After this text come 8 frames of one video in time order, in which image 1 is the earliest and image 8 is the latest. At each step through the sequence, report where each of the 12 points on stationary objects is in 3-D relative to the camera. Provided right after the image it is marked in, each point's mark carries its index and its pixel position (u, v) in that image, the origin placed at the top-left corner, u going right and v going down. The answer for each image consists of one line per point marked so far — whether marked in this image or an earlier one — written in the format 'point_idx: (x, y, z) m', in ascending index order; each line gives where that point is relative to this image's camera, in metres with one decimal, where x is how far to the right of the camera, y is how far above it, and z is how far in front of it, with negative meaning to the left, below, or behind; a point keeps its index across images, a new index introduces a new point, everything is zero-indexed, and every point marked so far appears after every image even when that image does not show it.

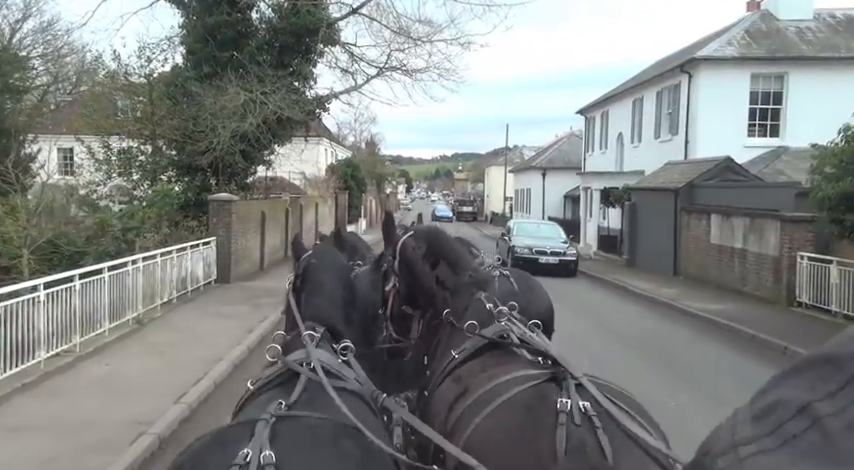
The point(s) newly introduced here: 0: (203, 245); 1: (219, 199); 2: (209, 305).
0: (-6.0, -0.3, +16.2) m
1: (-6.0, +1.0, +17.5) m
2: (-5.2, -1.7, +14.3) m
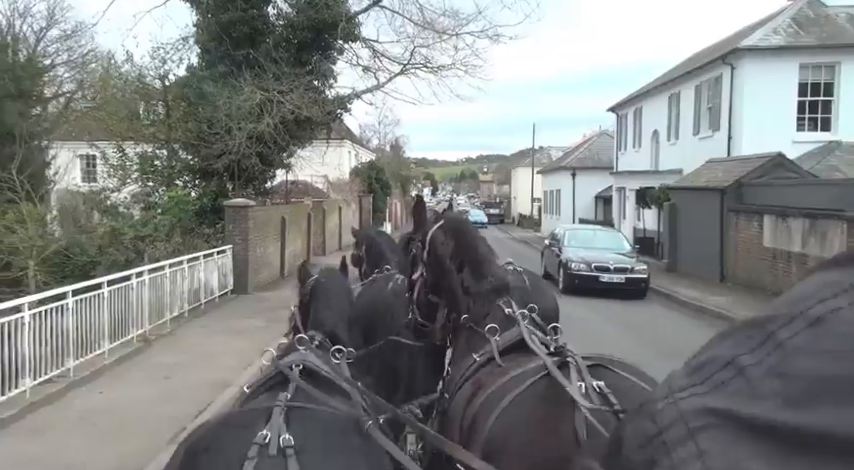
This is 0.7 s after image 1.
0: (-5.3, -0.5, +15.2) m
1: (-5.3, +0.8, +16.6) m
2: (-4.6, -1.8, +13.3) m
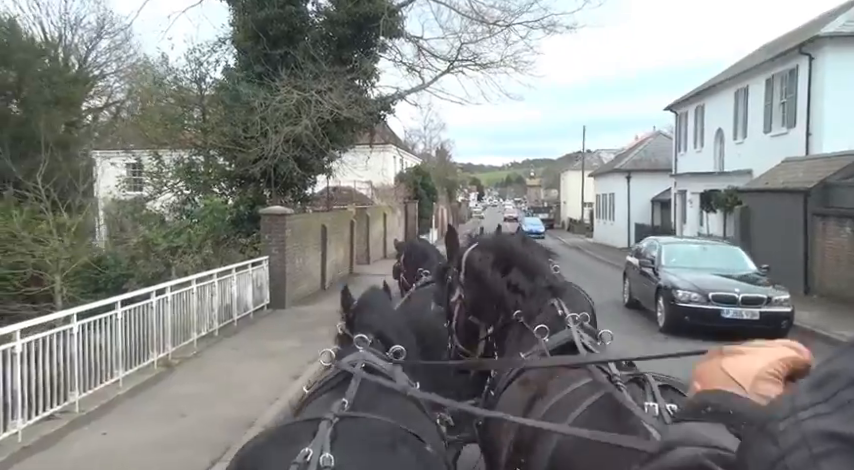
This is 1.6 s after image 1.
0: (-4.1, -0.7, +14.2) m
1: (-4.0, +0.5, +15.5) m
2: (-3.5, -2.1, +12.2) m
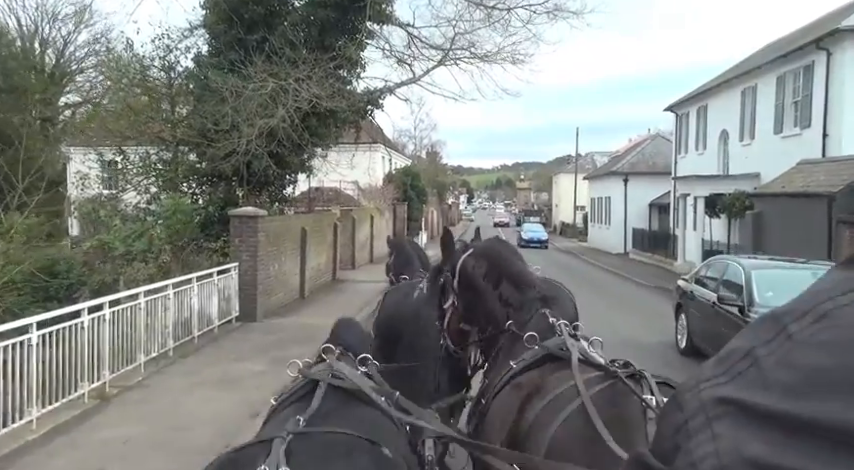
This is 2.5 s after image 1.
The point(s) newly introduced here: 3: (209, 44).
0: (-4.4, -0.8, +12.5) m
1: (-4.2, +0.4, +13.9) m
2: (-3.7, -2.2, +10.6) m
3: (-5.8, +5.1, +15.9) m
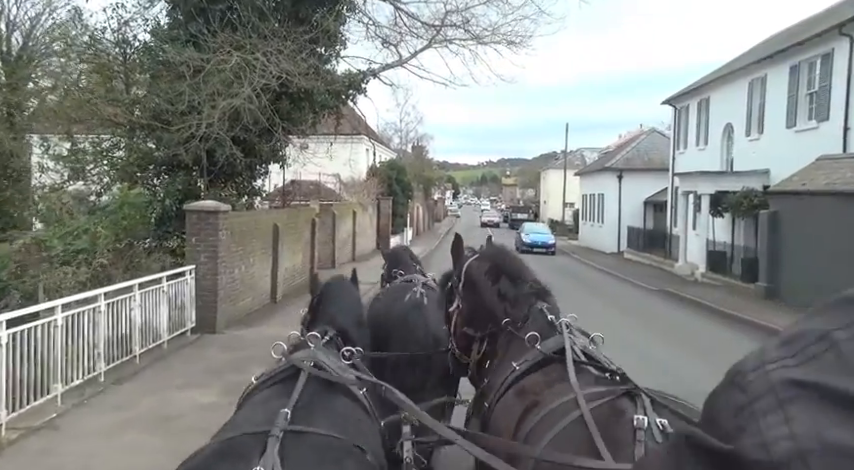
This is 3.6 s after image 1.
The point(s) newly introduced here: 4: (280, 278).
0: (-4.6, -0.8, +10.6) m
1: (-4.5, +0.5, +12.0) m
2: (-3.9, -2.2, +8.7) m
3: (-6.1, +5.1, +13.9) m
4: (-4.1, -1.2, +16.6) m
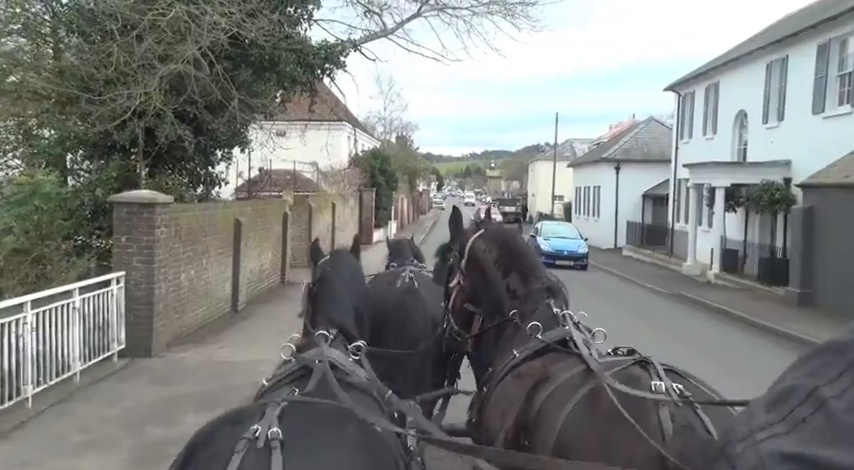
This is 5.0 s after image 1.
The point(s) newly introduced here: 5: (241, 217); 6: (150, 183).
0: (-4.7, -0.8, +8.2) m
1: (-4.6, +0.5, +9.5) m
2: (-4.0, -2.2, +6.3) m
3: (-6.2, +5.2, +11.3) m
4: (-4.4, -1.1, +14.1) m
5: (-4.4, +0.4, +14.0) m
6: (-5.3, +1.0, +11.4) m
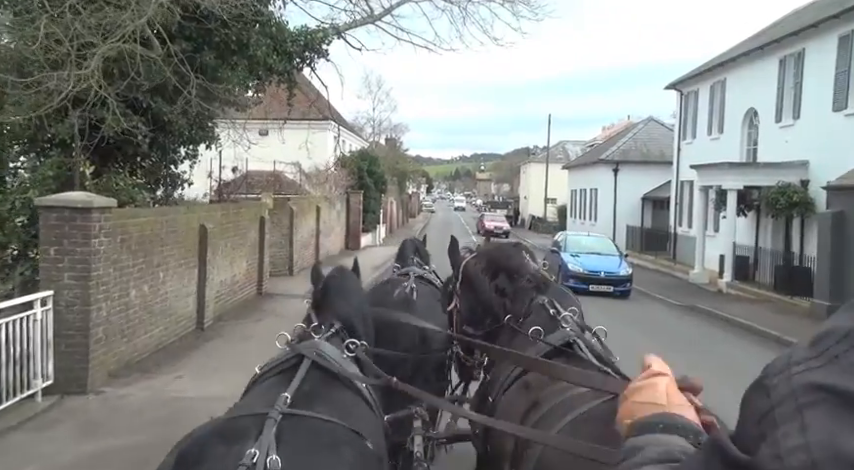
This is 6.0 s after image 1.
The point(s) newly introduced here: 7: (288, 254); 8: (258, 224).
0: (-4.8, -0.9, +6.6) m
1: (-4.7, +0.4, +7.9) m
2: (-4.0, -2.3, +4.7) m
3: (-6.4, +5.1, +9.7) m
4: (-4.5, -1.3, +12.5) m
5: (-4.5, +0.3, +12.4) m
6: (-5.4, +0.9, +9.8) m
7: (-4.6, -0.6, +19.9) m
8: (-4.6, +0.3, +16.2) m
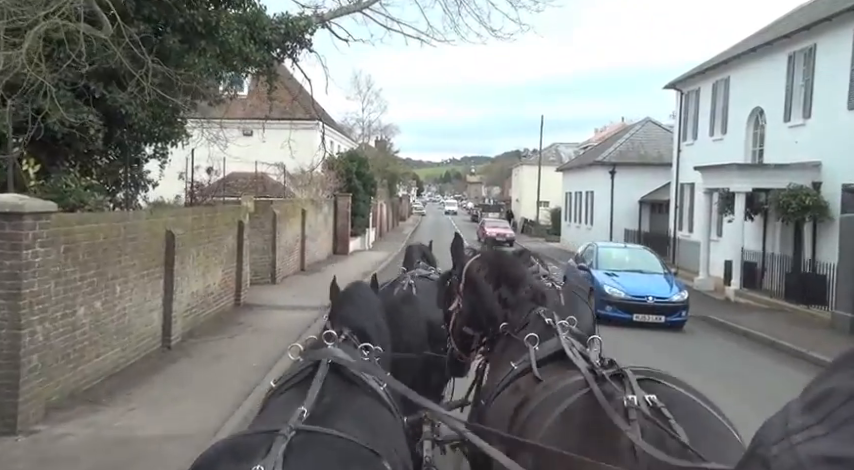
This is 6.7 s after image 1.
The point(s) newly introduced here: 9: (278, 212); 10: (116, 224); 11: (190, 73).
0: (-4.8, -1.0, +5.3) m
1: (-4.8, +0.3, +6.6) m
2: (-4.0, -2.4, +3.4) m
3: (-6.5, +4.9, +8.5) m
4: (-4.7, -1.4, +11.3) m
5: (-4.7, +0.1, +11.2) m
6: (-5.5, +0.8, +8.5) m
7: (-4.8, -0.8, +18.6) m
8: (-4.8, +0.1, +15.0) m
9: (-4.8, +0.7, +19.2) m
10: (-4.6, +0.2, +8.9) m
11: (-3.5, +2.5, +9.4) m
